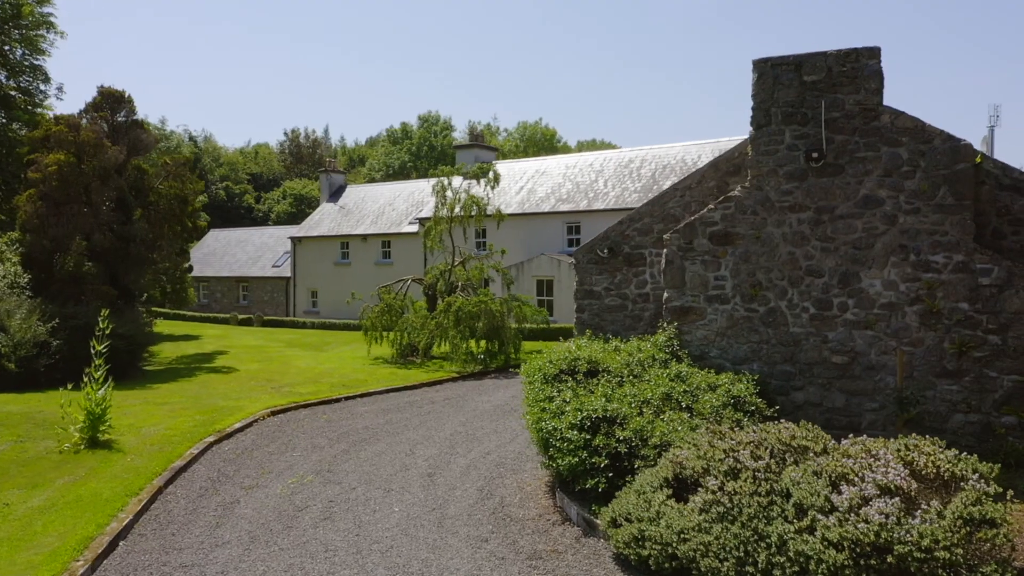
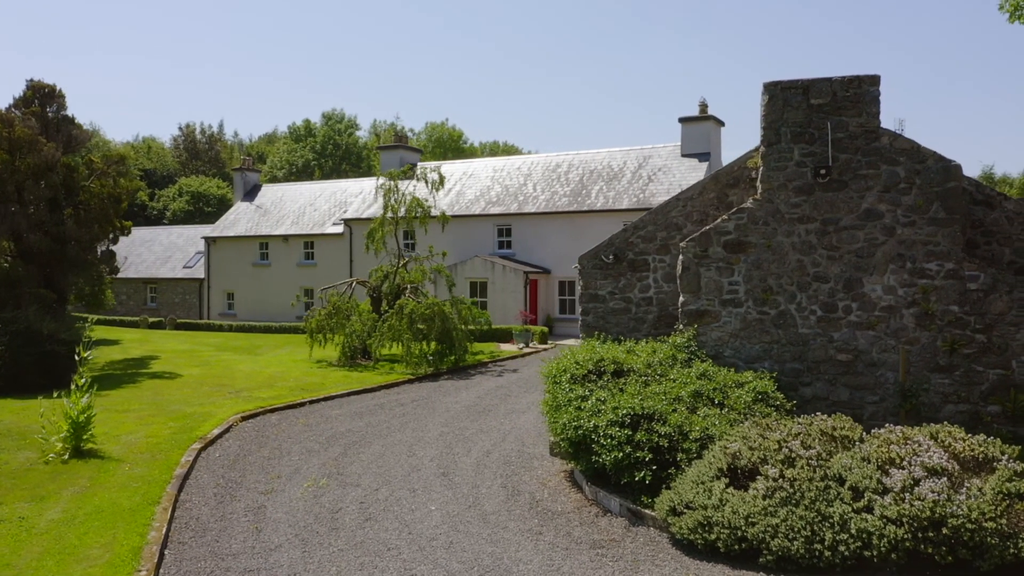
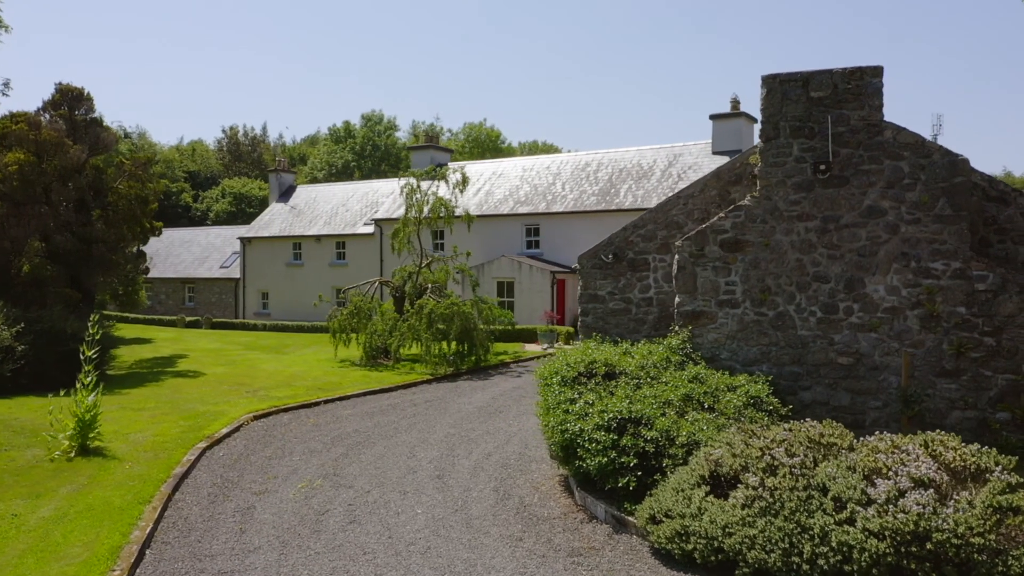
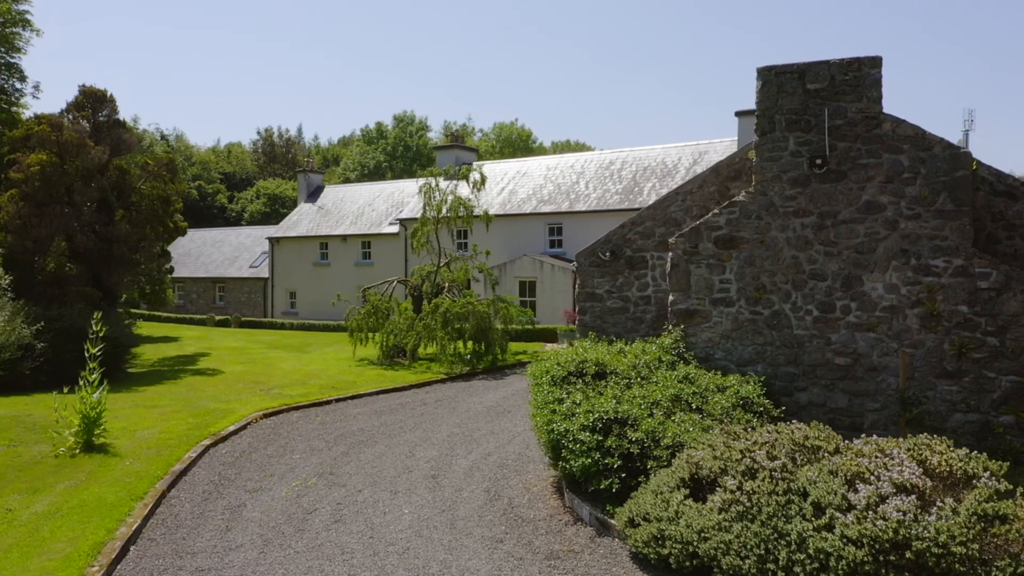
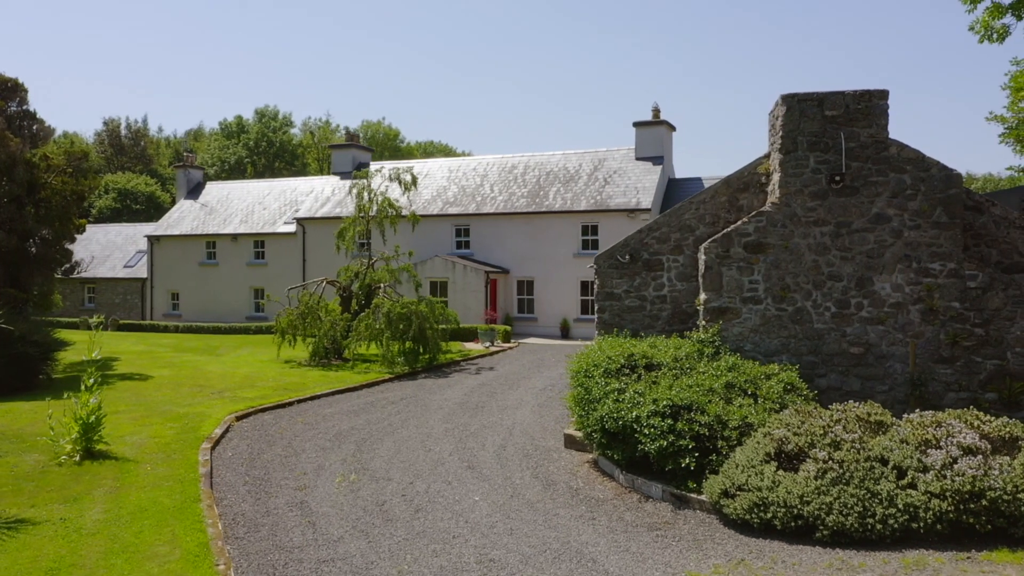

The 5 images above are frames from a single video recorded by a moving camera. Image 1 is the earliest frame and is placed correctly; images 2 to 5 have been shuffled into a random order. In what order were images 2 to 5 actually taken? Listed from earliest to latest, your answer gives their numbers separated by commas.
4, 3, 2, 5
